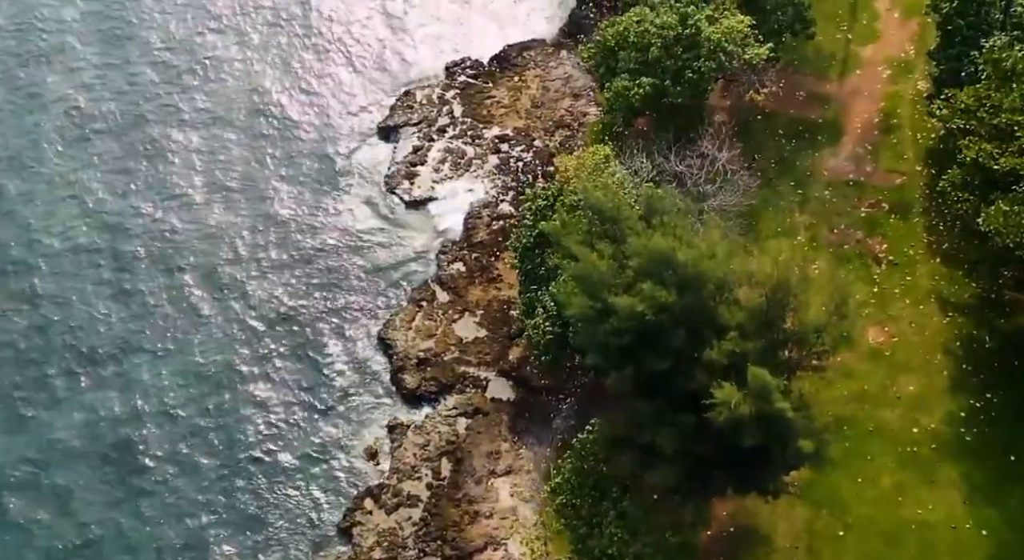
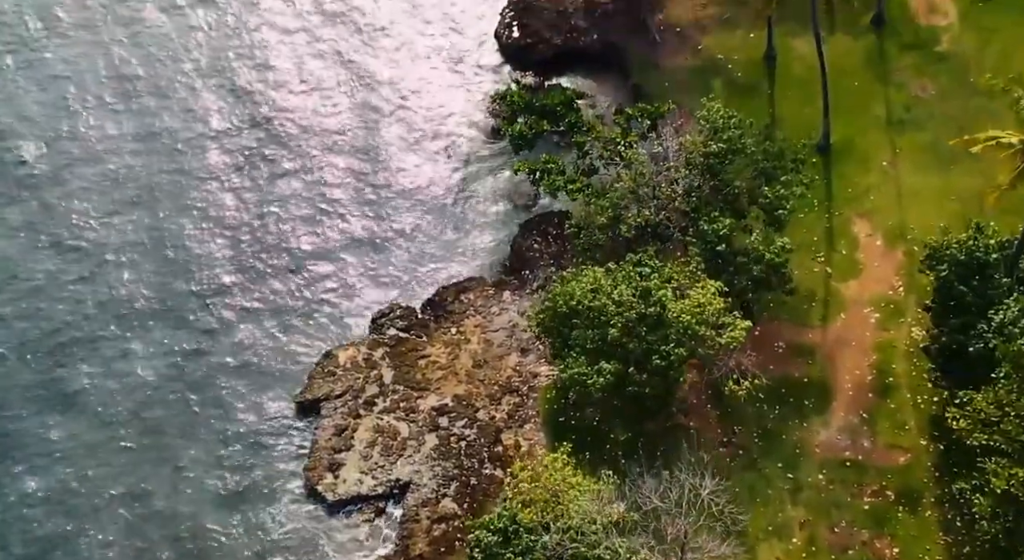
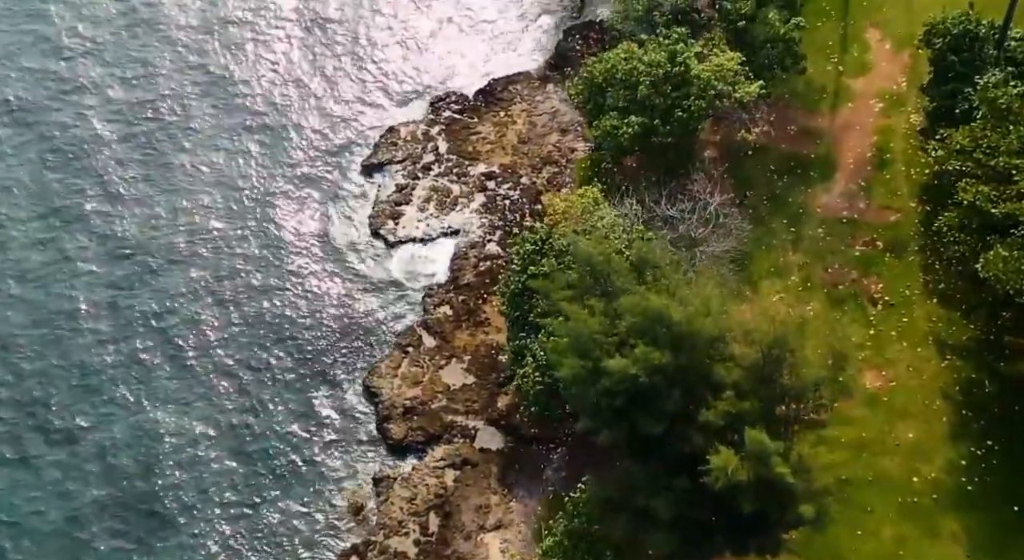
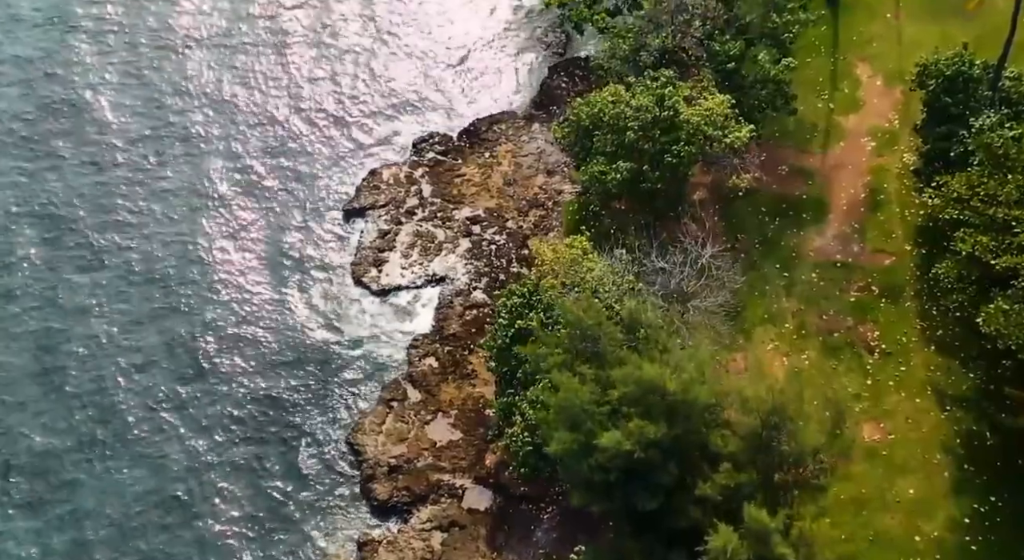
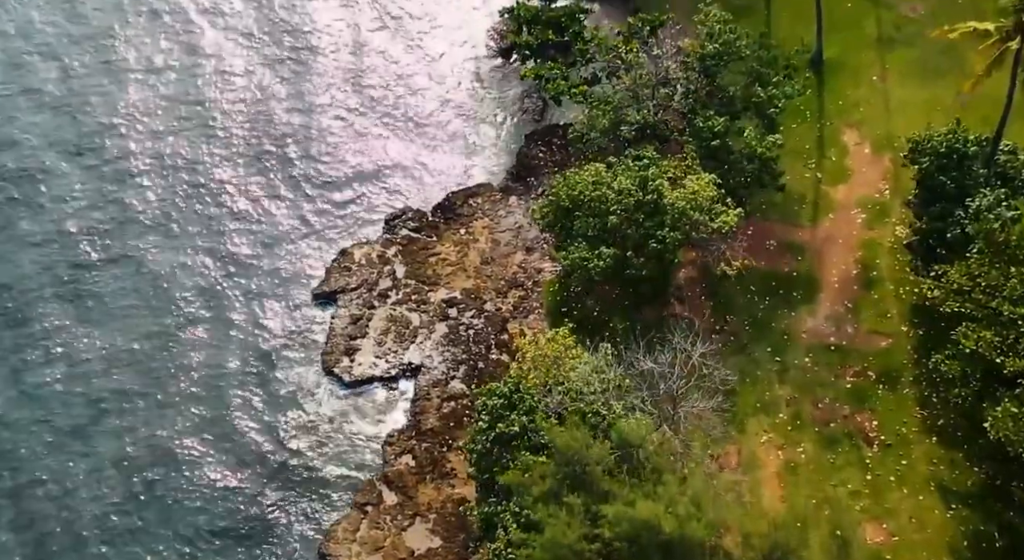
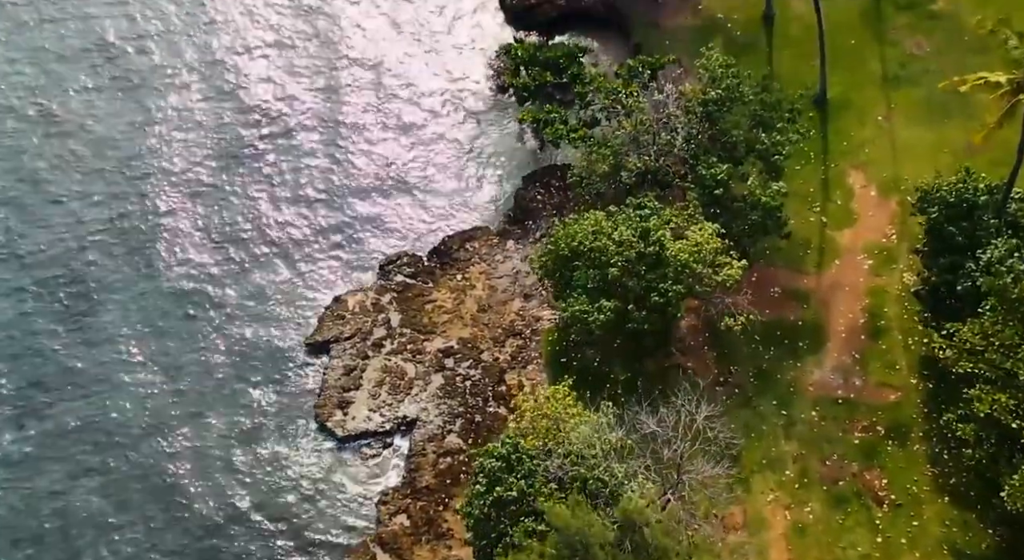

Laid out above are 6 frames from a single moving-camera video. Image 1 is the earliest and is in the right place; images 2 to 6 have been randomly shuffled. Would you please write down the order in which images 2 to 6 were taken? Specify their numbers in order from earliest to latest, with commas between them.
3, 4, 5, 6, 2
